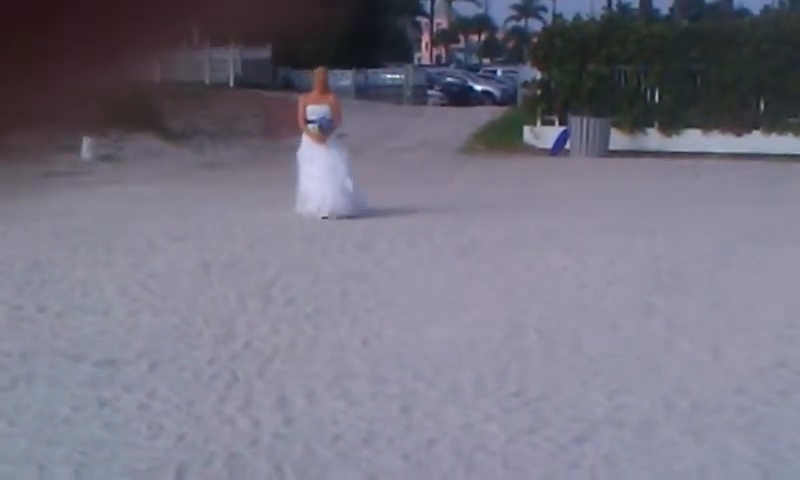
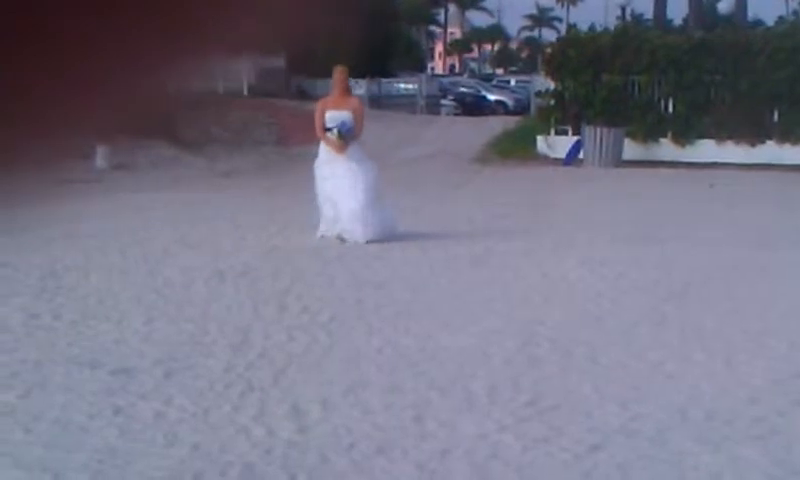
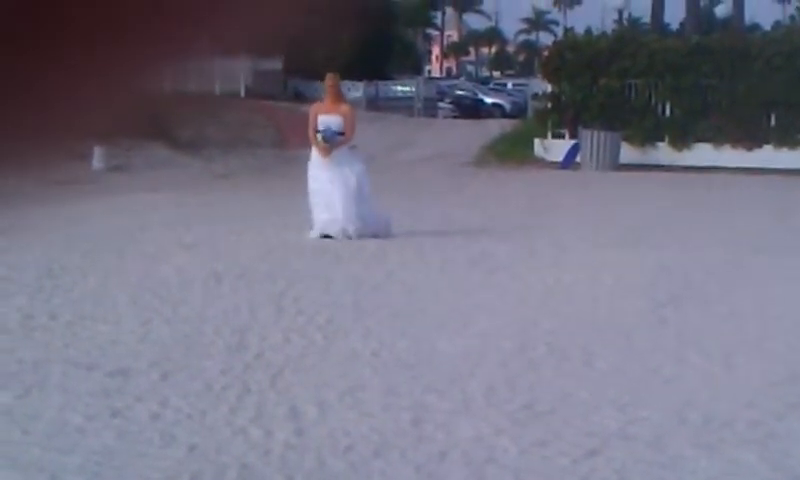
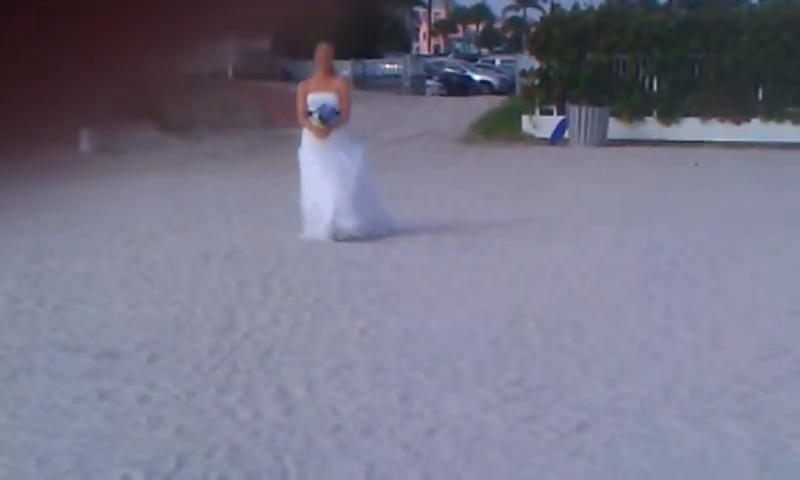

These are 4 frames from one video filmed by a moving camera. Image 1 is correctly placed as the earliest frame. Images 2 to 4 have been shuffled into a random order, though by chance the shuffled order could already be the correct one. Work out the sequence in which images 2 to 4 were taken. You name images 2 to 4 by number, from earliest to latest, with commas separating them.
3, 2, 4
